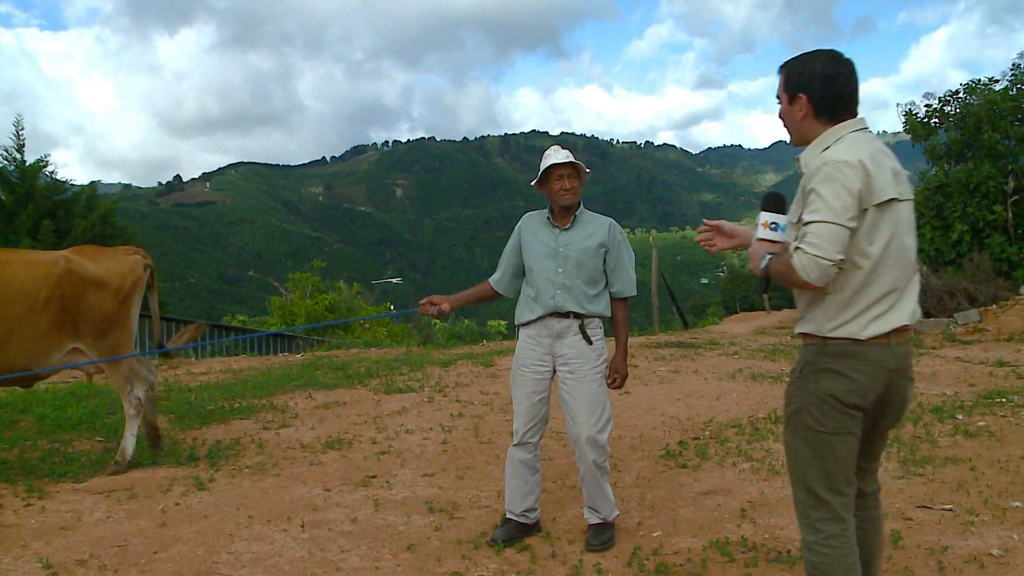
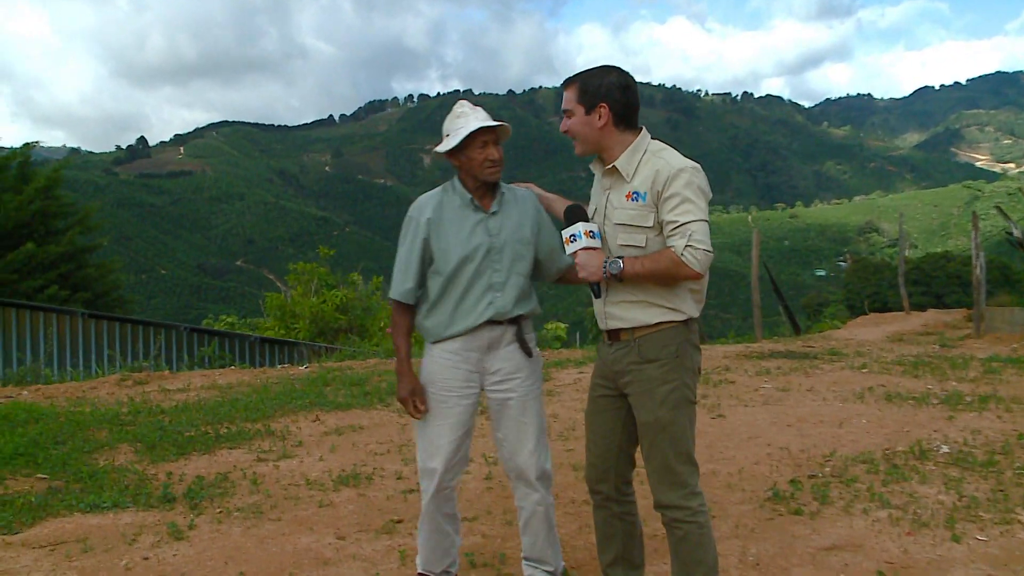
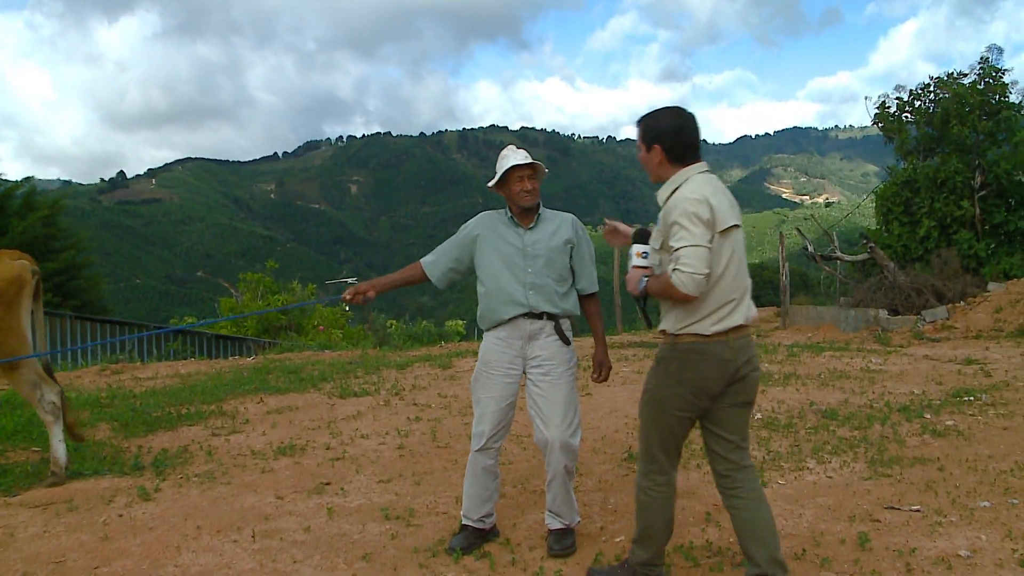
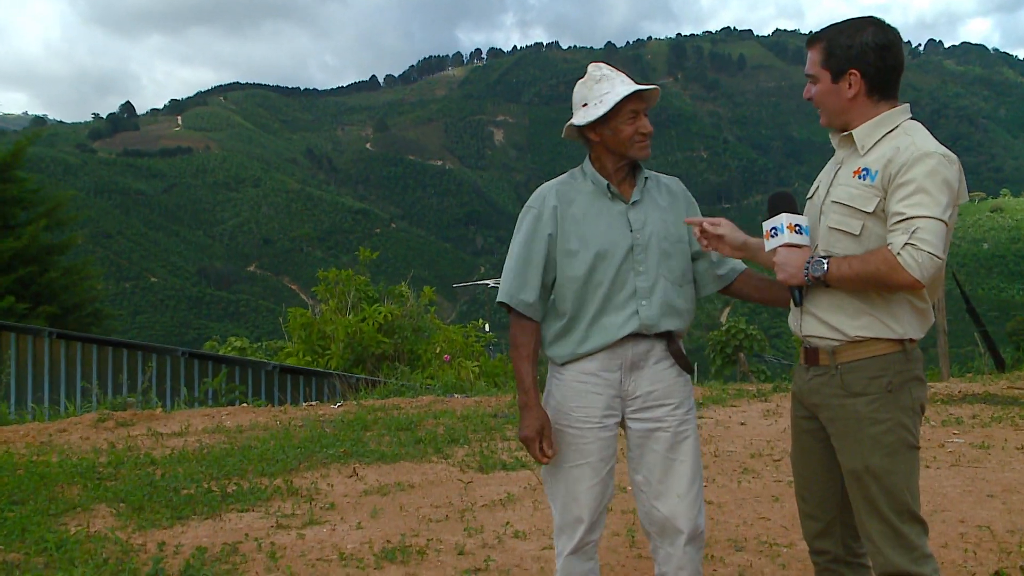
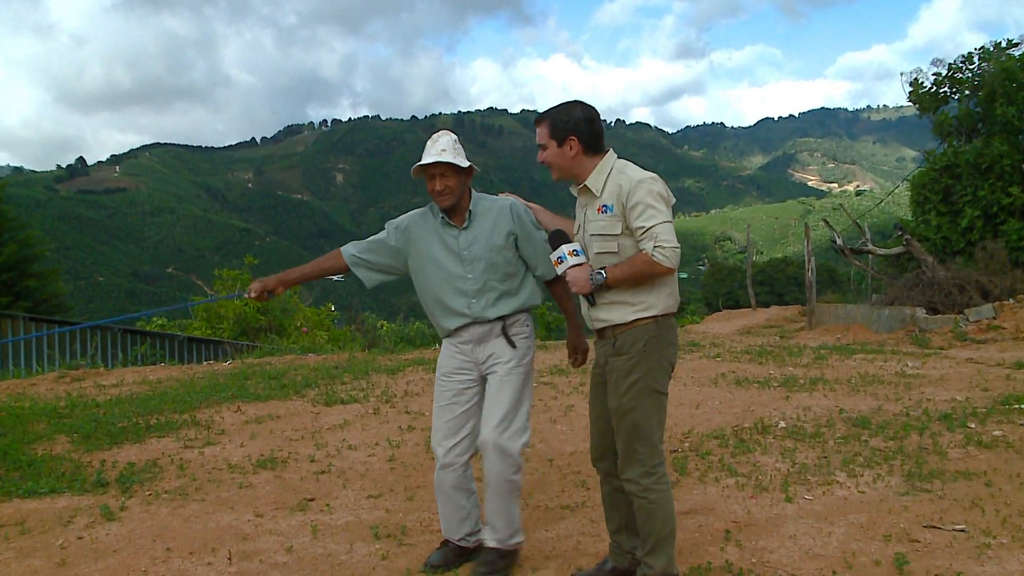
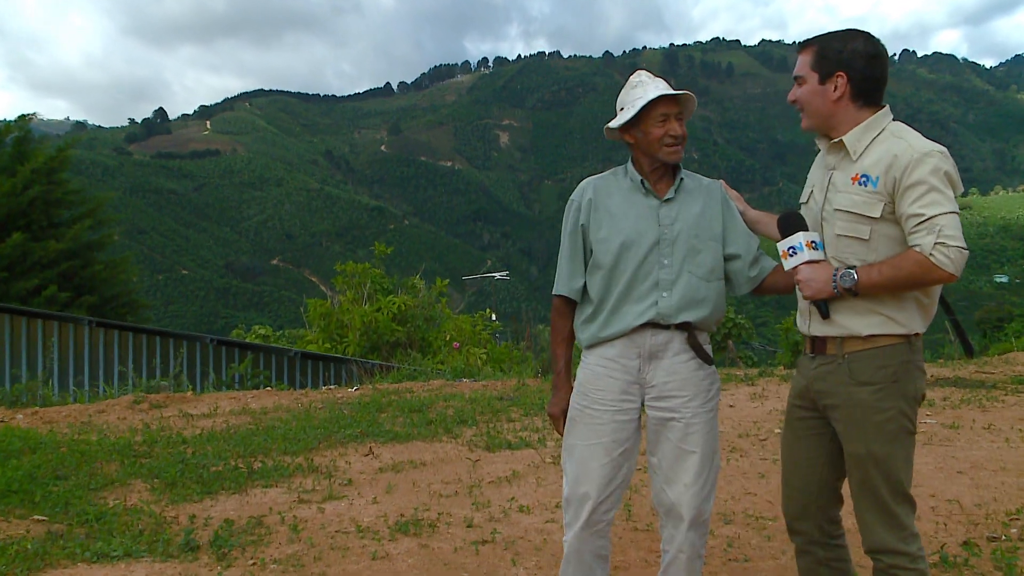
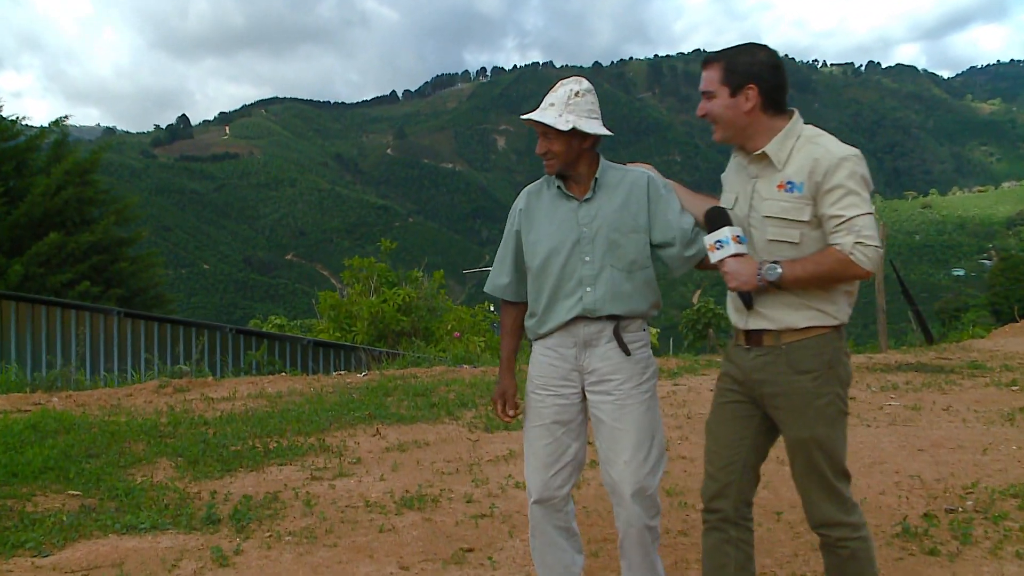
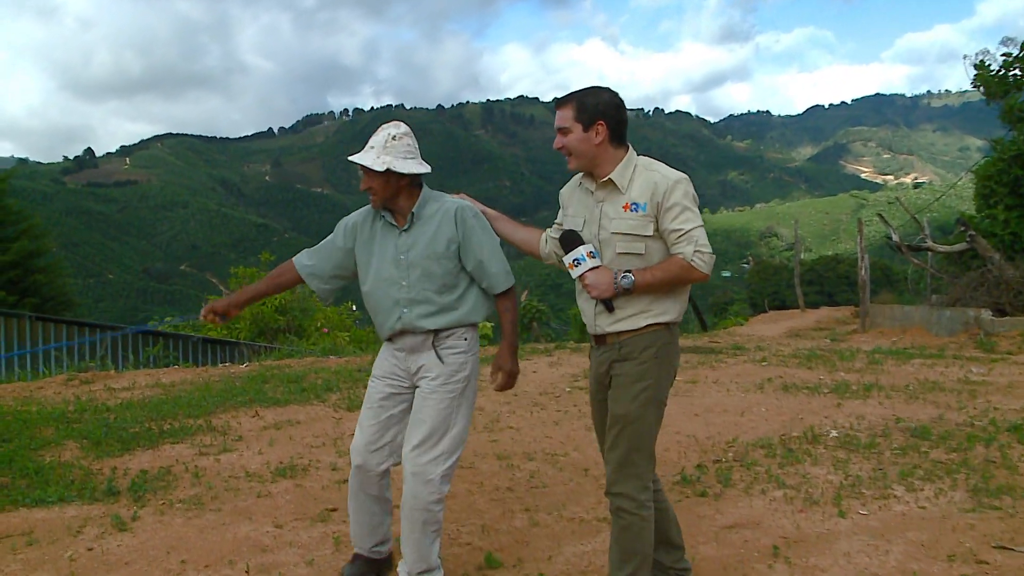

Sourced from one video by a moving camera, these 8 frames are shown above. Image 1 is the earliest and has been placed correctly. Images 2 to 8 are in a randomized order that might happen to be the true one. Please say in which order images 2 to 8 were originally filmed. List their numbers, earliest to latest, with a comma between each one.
3, 5, 8, 2, 7, 6, 4
